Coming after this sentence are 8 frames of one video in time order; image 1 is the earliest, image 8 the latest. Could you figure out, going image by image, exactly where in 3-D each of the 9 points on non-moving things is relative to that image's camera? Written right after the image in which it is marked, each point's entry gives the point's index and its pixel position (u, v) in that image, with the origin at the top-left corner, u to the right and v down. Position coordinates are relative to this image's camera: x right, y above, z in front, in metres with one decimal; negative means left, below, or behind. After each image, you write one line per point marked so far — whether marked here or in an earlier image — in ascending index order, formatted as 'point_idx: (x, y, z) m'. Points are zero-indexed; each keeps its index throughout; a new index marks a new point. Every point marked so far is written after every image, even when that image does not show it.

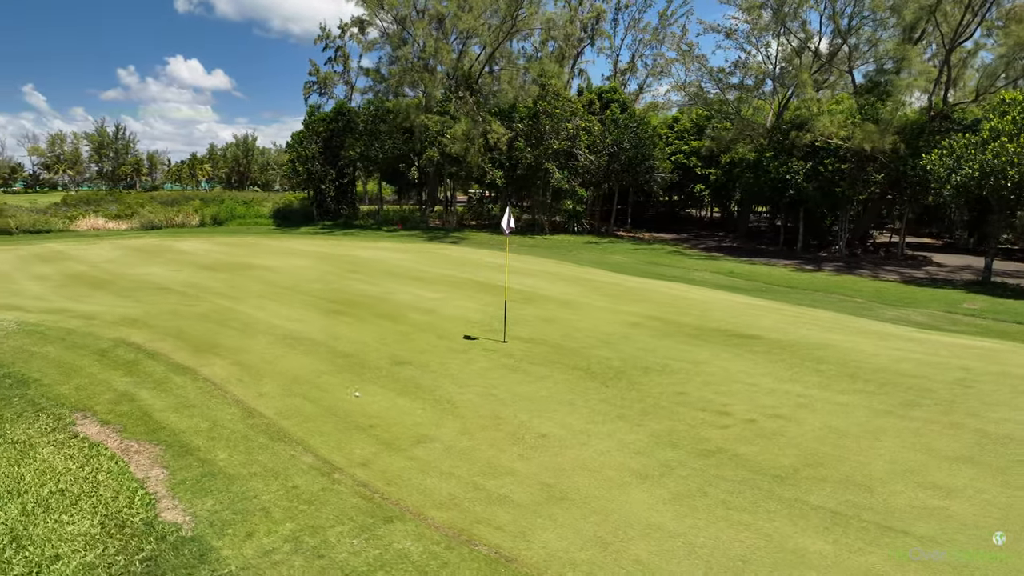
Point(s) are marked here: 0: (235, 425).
0: (-2.6, -1.3, +6.9) m
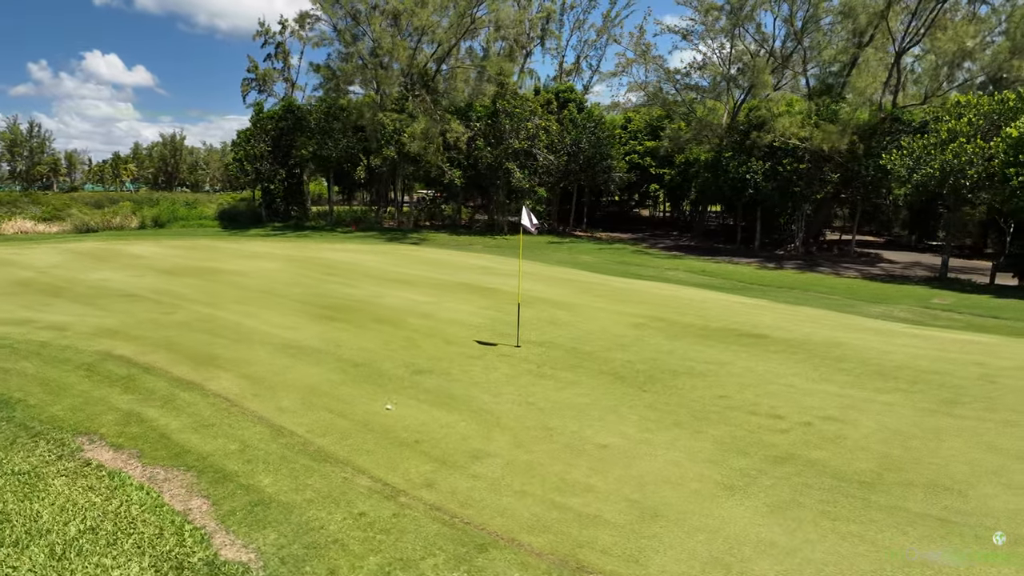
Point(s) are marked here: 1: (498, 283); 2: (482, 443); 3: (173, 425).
0: (-2.1, -1.4, +6.3) m
1: (-0.3, +0.1, +15.5) m
2: (-0.2, -1.4, +6.4) m
3: (-3.1, -1.3, +6.7) m
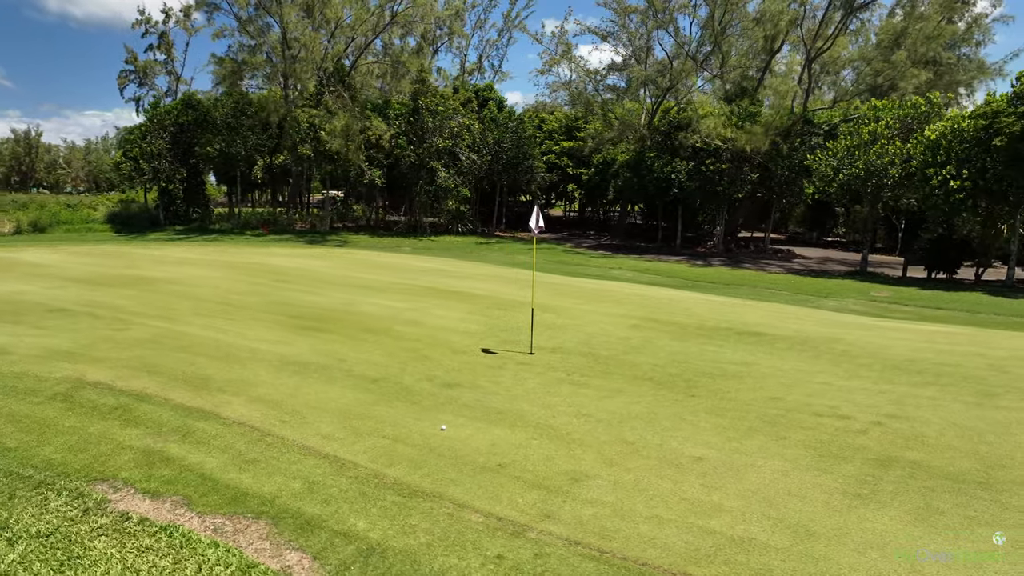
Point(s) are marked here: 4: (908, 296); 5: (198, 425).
0: (-1.3, -1.5, +5.5) m
1: (-0.9, 0.0, +14.9) m
2: (+0.5, -1.4, +5.9) m
3: (-2.4, -1.4, +5.7) m
4: (+9.7, -0.2, +17.6) m
5: (-2.8, -1.2, +6.5) m
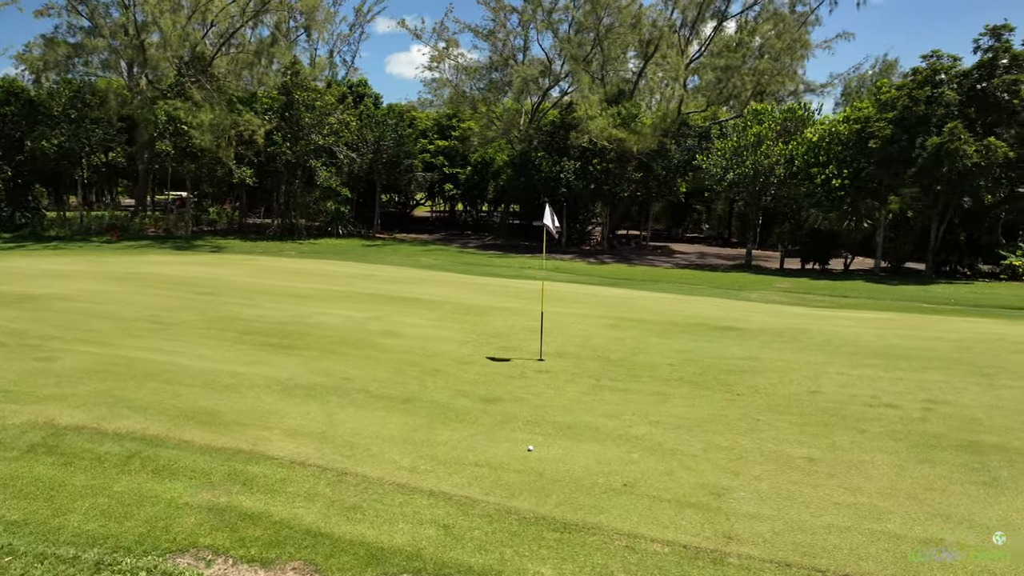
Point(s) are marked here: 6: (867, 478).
0: (-0.2, -1.6, +4.7) m
1: (-2.0, -0.1, +14.0) m
2: (+1.5, -1.5, +5.6) m
3: (-1.3, -1.5, +4.7) m
4: (+7.9, +0.1, +19.0) m
5: (-2.0, -1.4, +5.4) m
6: (+2.7, -1.5, +5.5) m
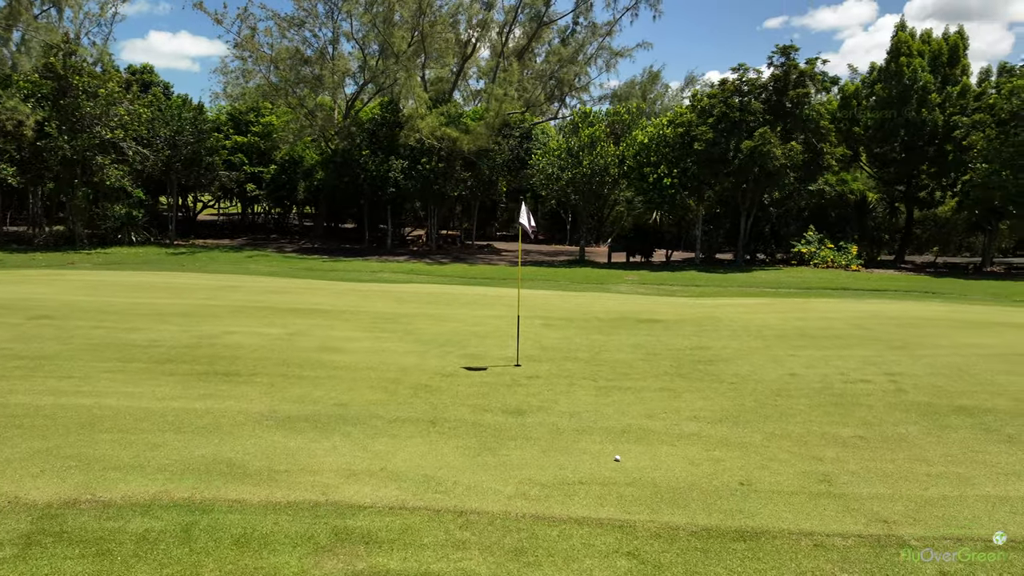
0: (+0.9, -1.6, +4.4) m
1: (-3.7, -0.2, +12.7) m
2: (+2.2, -1.4, +5.7) m
3: (-0.2, -1.6, +4.1) m
4: (+4.1, +0.3, +20.4) m
5: (-1.0, -1.5, +4.5) m
6: (+3.5, -1.4, +6.1) m
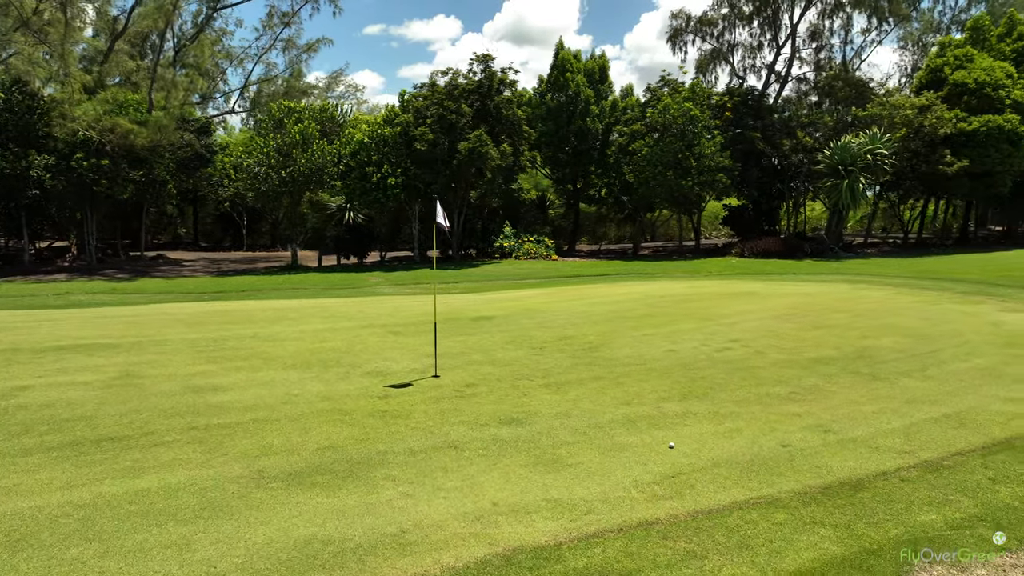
0: (+2.0, -1.5, +4.8) m
1: (-6.1, -0.7, +9.7) m
2: (+2.6, -1.3, +6.6) m
3: (+1.3, -1.6, +4.0) m
4: (-3.2, +0.3, +20.3) m
5: (+0.4, -1.5, +4.0) m
6: (+3.4, -1.1, +7.5) m
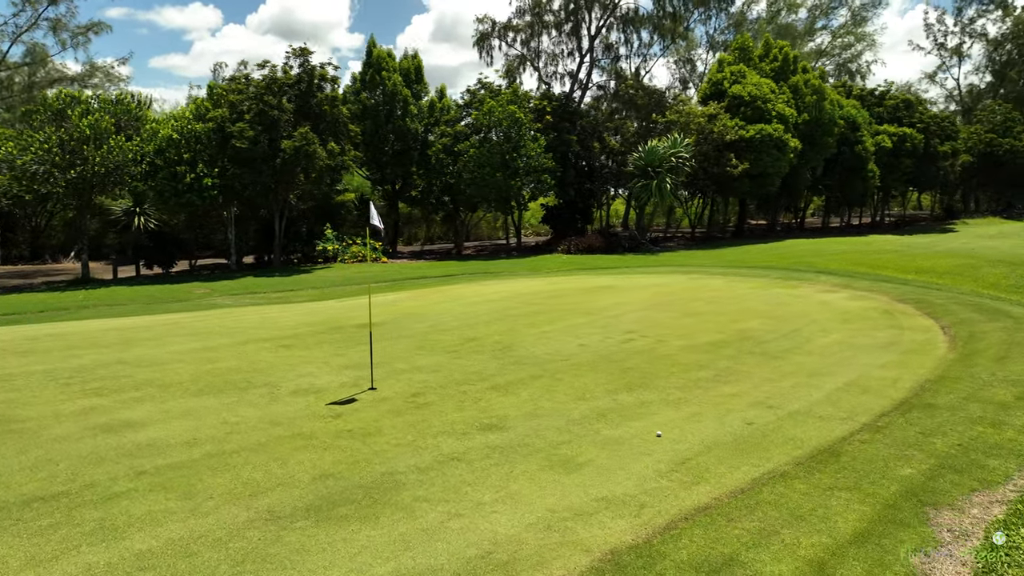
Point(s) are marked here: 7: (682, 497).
0: (+2.3, -1.4, +5.3) m
1: (-6.9, -1.0, +7.6) m
2: (+2.3, -1.2, +7.2) m
3: (+1.9, -1.5, +4.3) m
4: (-7.3, 0.0, +18.6) m
5: (+1.0, -1.5, +4.1) m
6: (+2.8, -1.0, +8.3) m
7: (+1.2, -1.4, +4.9) m
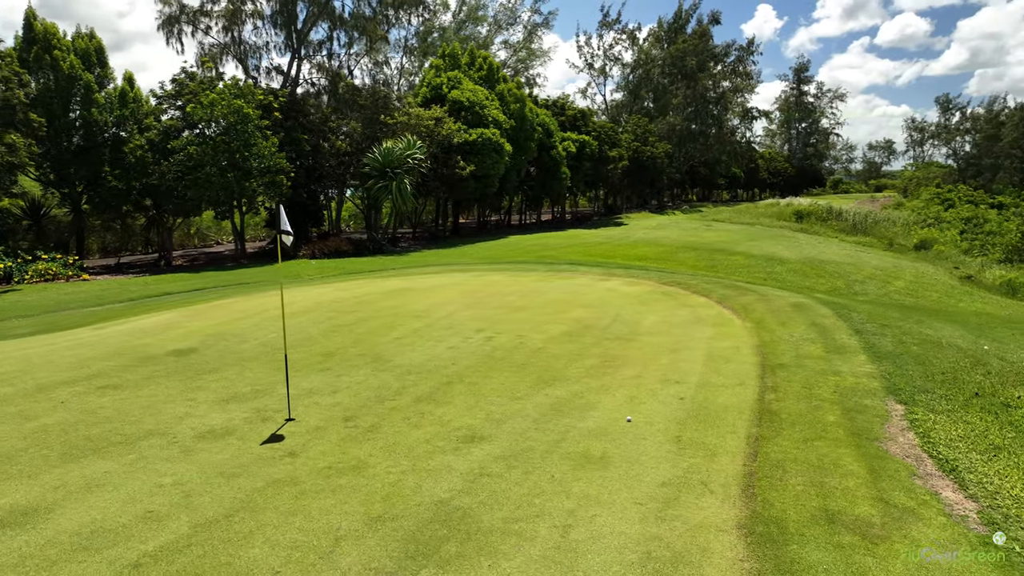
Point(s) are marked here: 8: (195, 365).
0: (+2.4, -1.3, +6.3) m
1: (-6.9, -1.5, +4.3) m
2: (+1.5, -1.1, +7.9) m
3: (+2.4, -1.4, +5.2) m
4: (-12.1, -0.7, +14.0) m
5: (+1.8, -1.5, +4.5) m
6: (+1.5, -0.9, +9.2) m
7: (+1.6, -1.4, +5.4) m
8: (-4.0, -1.0, +9.0) m
